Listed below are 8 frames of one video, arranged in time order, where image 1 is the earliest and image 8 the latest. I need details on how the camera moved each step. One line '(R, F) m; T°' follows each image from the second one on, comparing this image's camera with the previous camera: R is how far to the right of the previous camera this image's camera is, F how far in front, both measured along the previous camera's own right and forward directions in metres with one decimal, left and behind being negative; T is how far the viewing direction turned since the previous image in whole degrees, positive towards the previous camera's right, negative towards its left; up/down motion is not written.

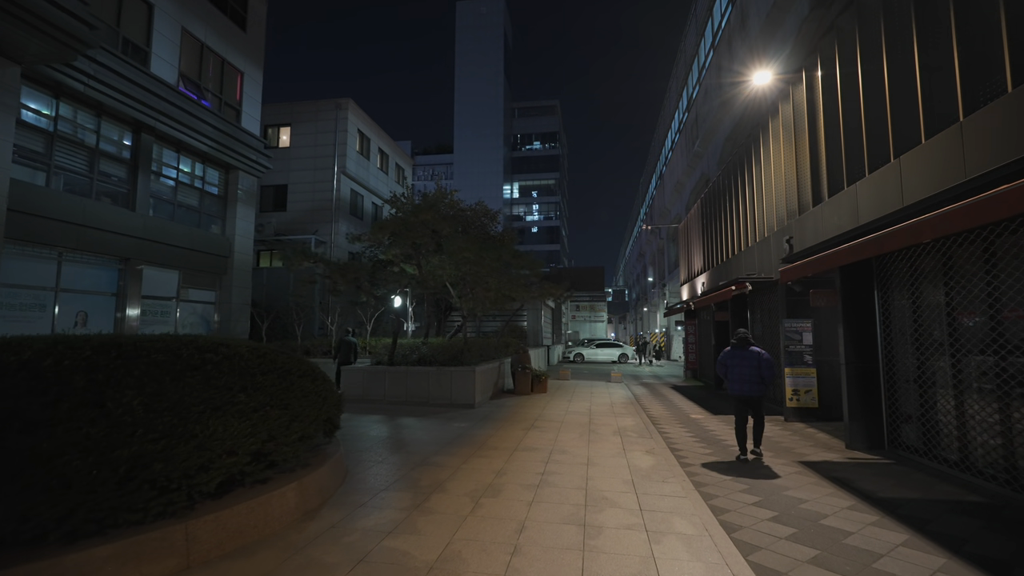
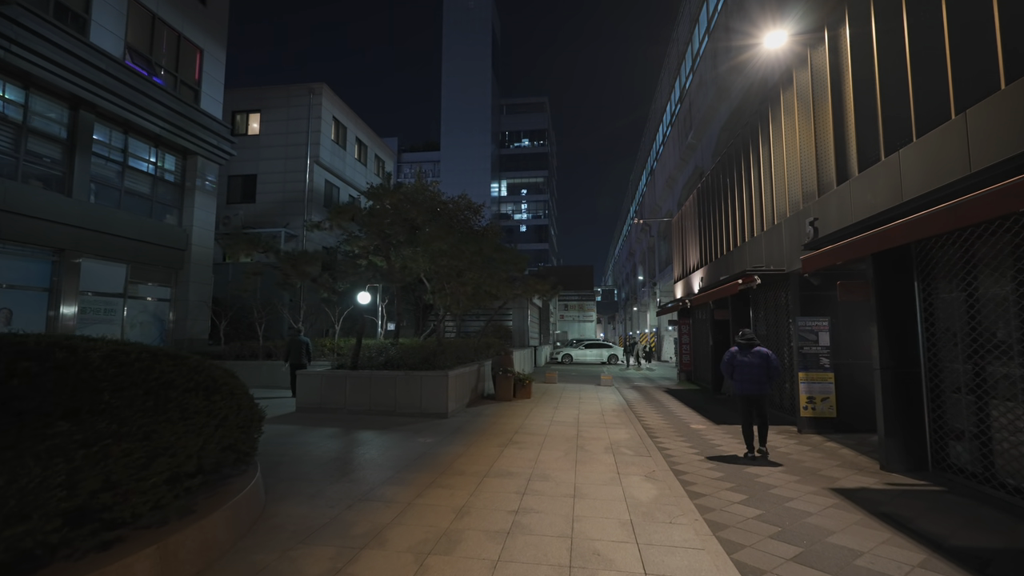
(+0.2, +1.4) m; +1°
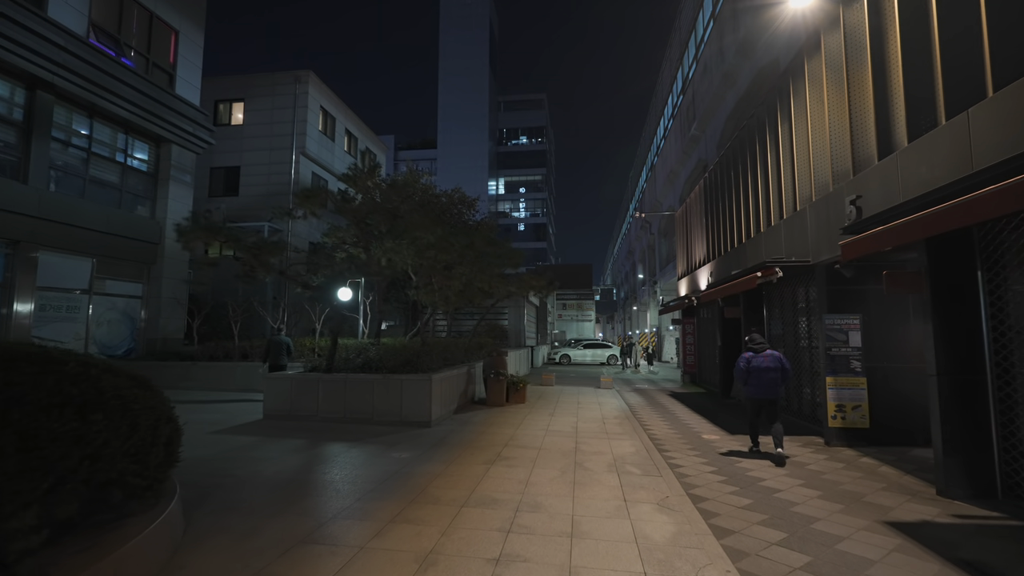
(+0.1, +1.1) m; 0°
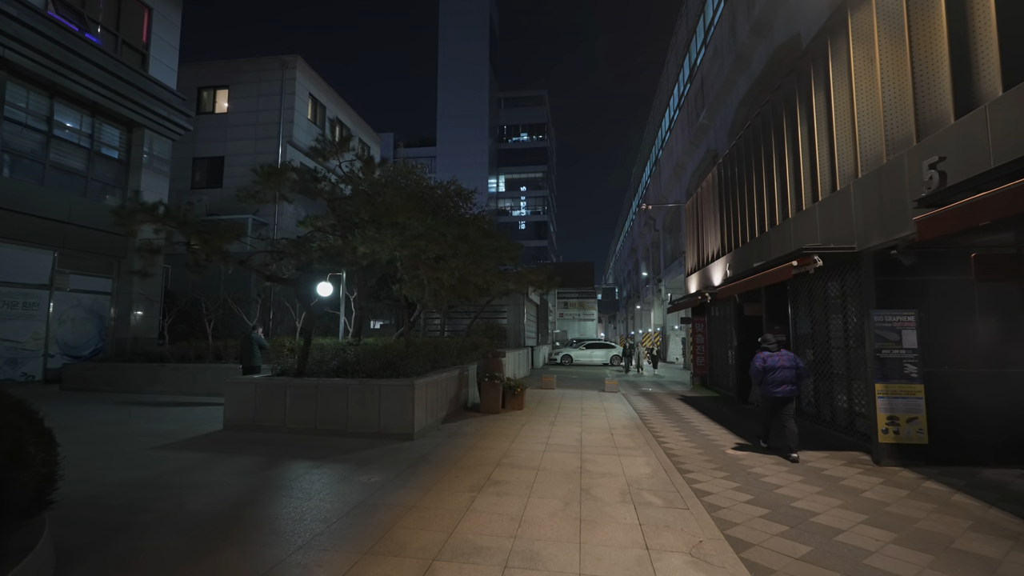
(+0.1, +1.2) m; 0°
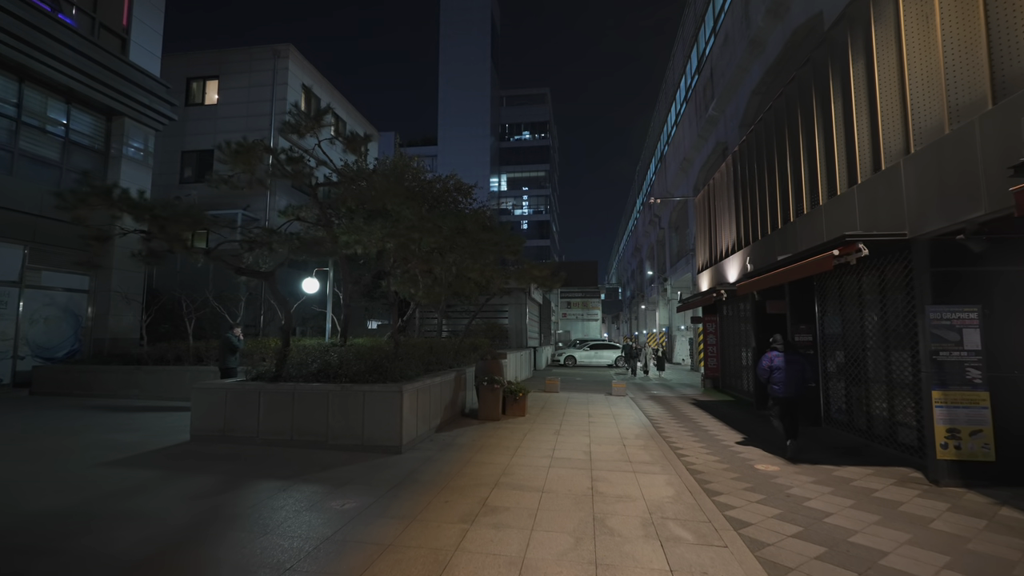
(0.0, +0.9) m; 0°
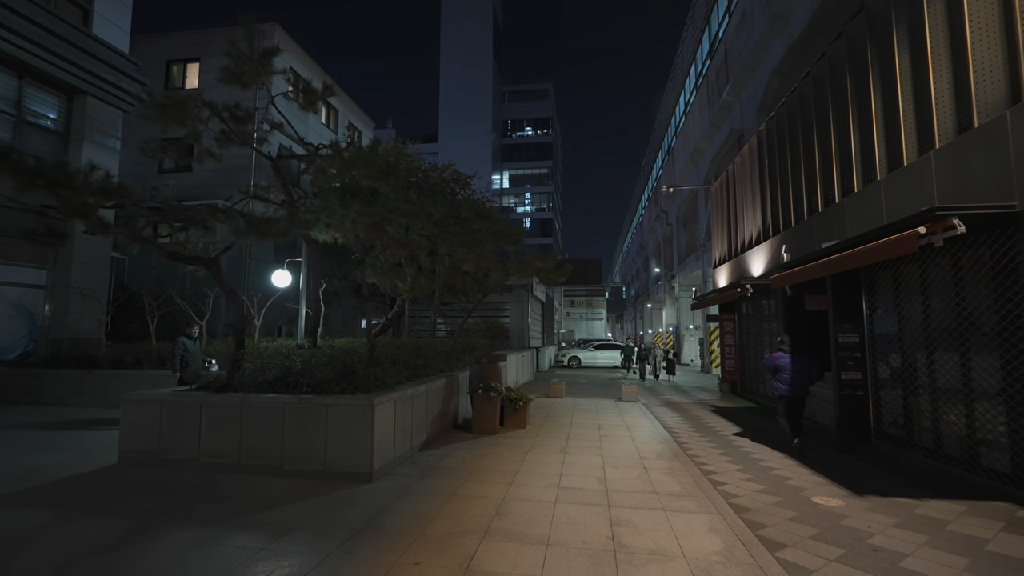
(+0.1, +1.4) m; 0°
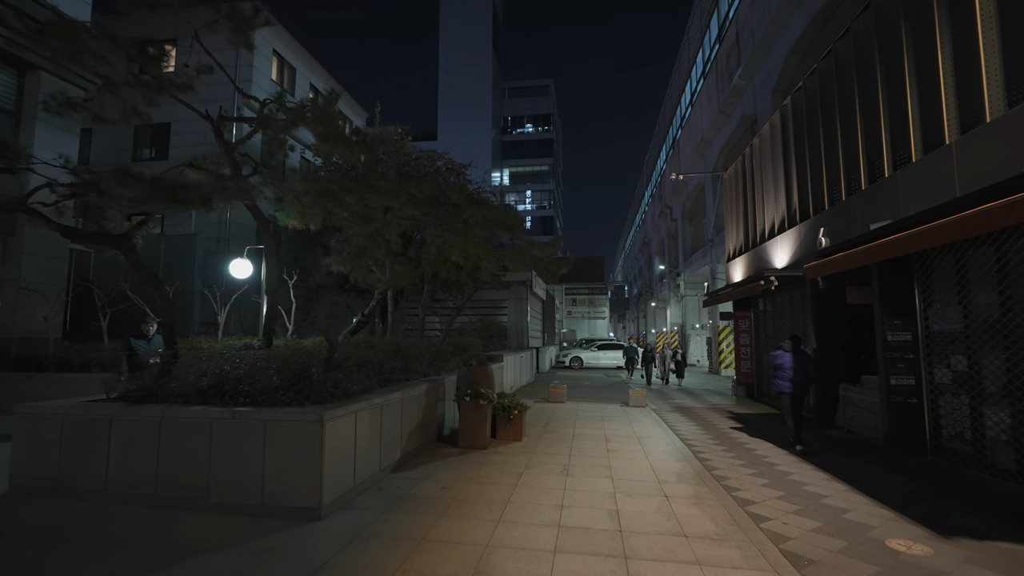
(+0.1, +1.3) m; 0°
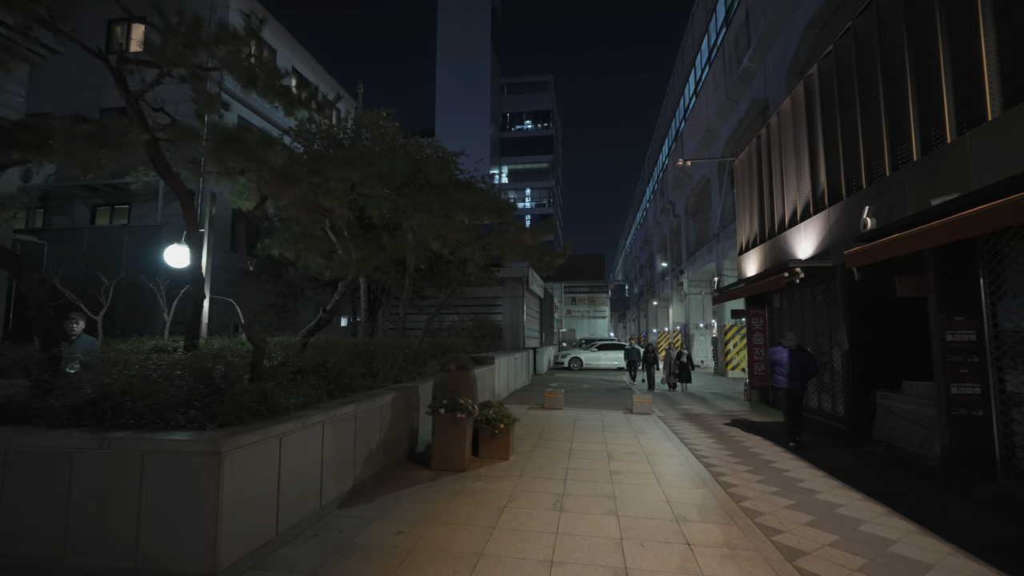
(+0.2, +1.3) m; 0°
